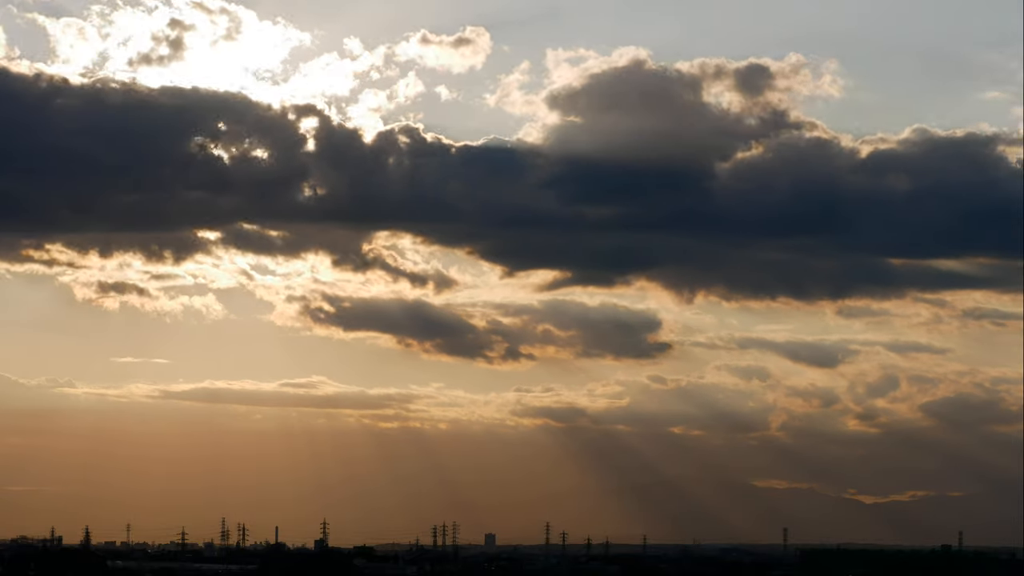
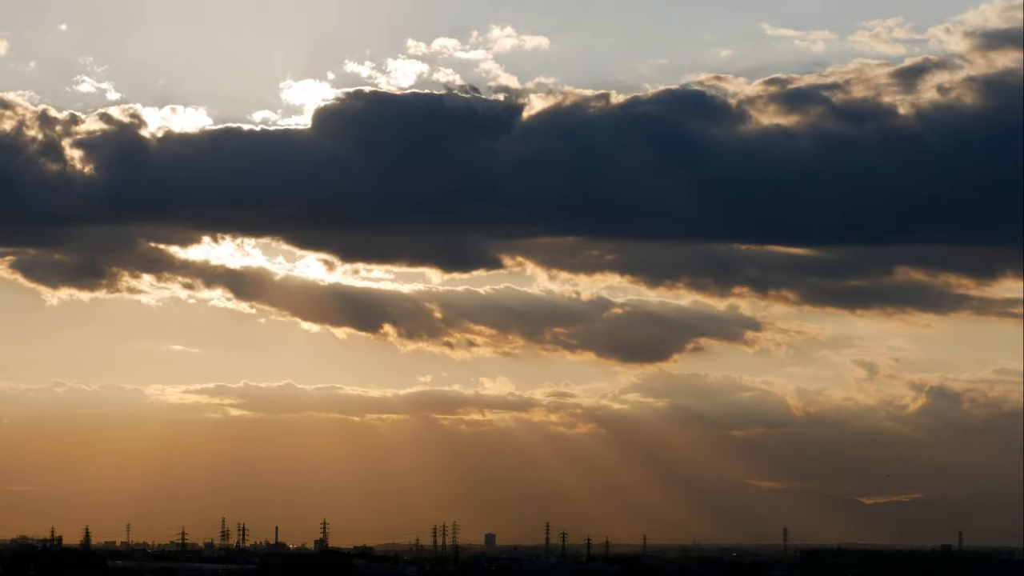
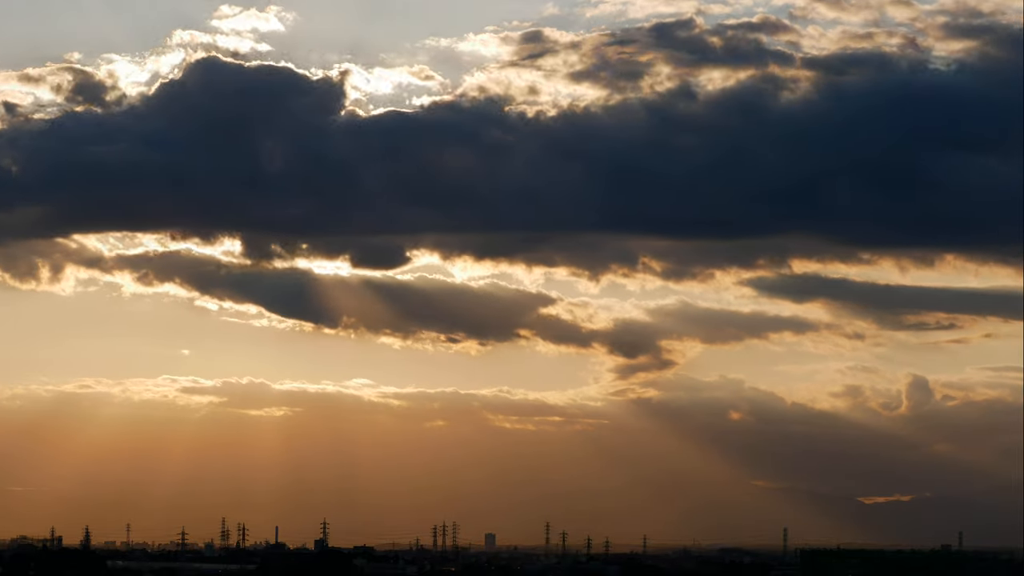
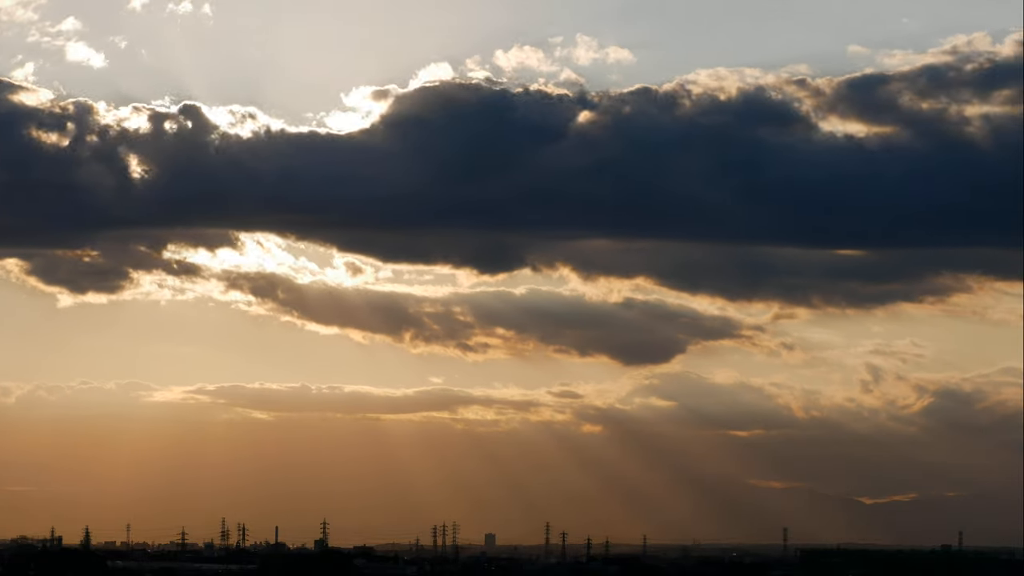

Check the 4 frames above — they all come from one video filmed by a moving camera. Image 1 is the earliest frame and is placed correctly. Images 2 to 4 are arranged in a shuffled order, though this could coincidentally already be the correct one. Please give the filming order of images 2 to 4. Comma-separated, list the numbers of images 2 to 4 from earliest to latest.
4, 2, 3
